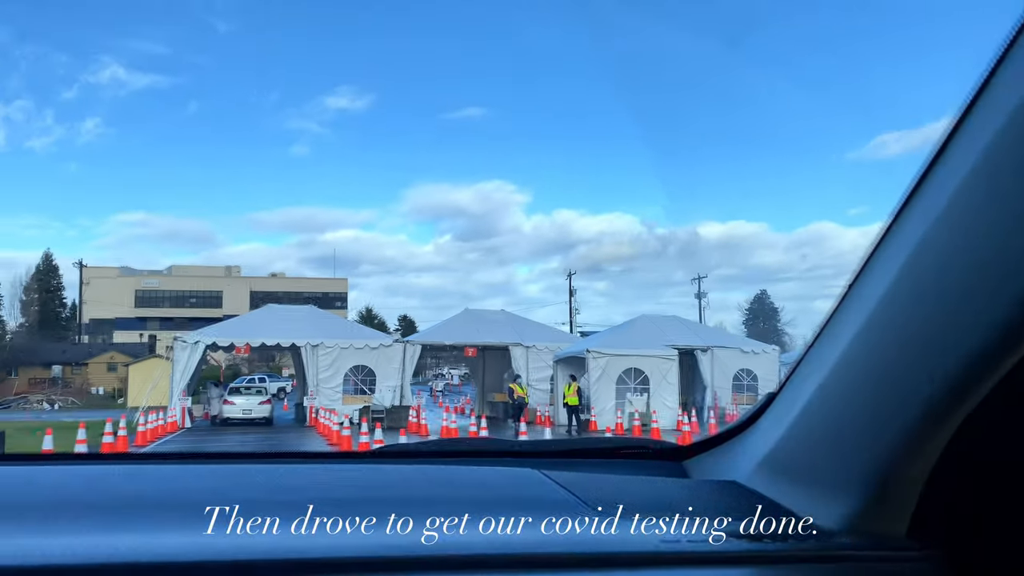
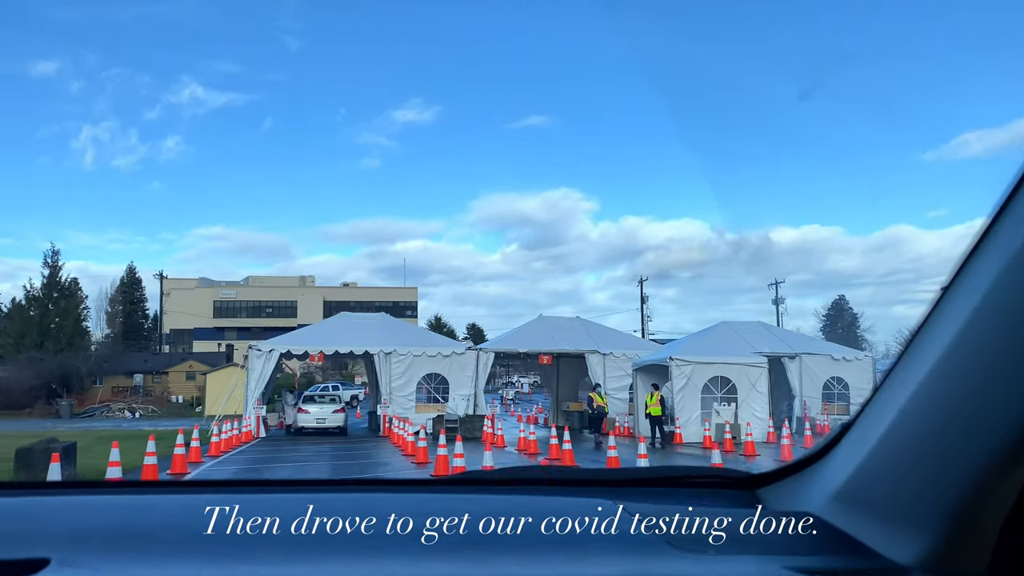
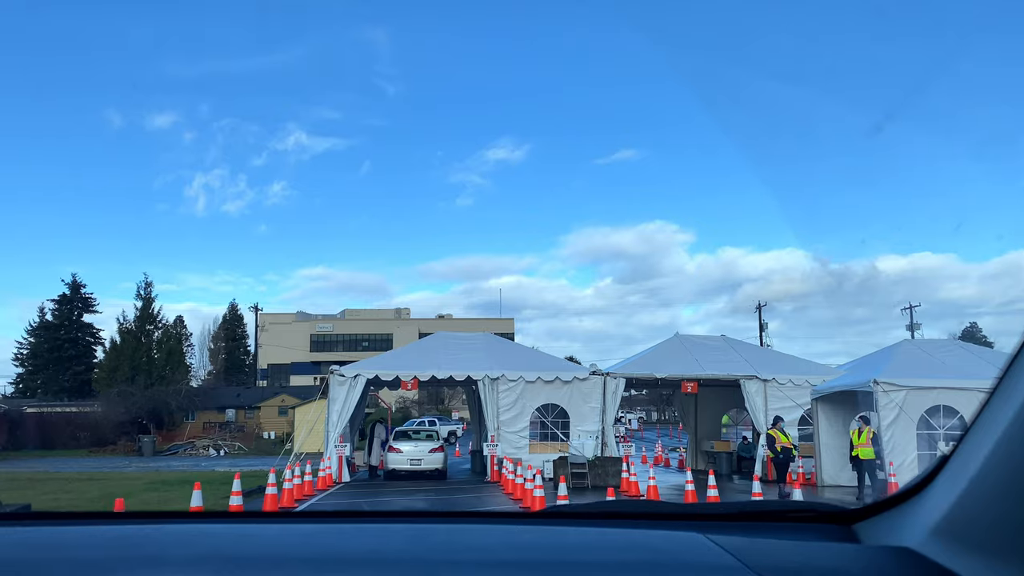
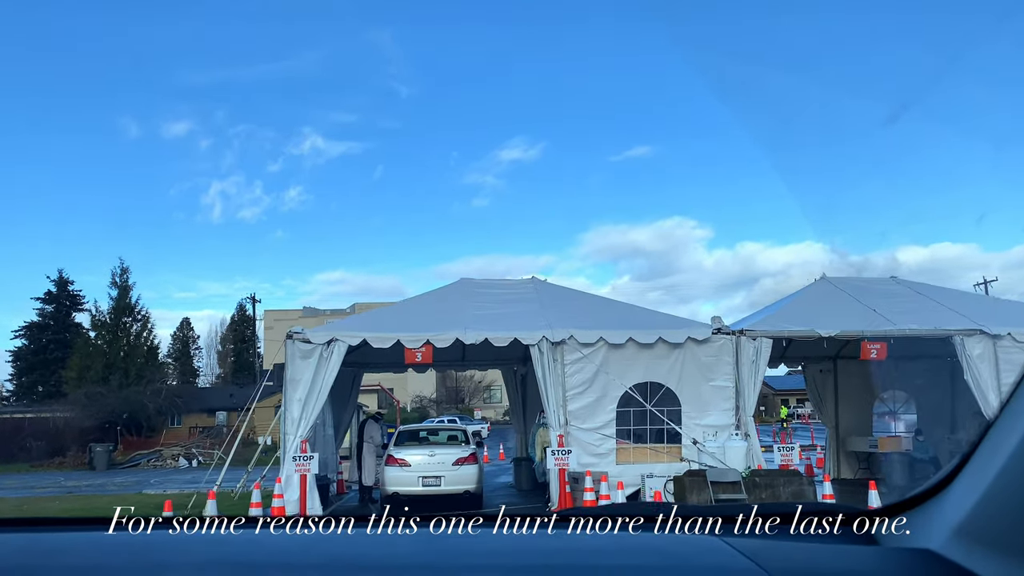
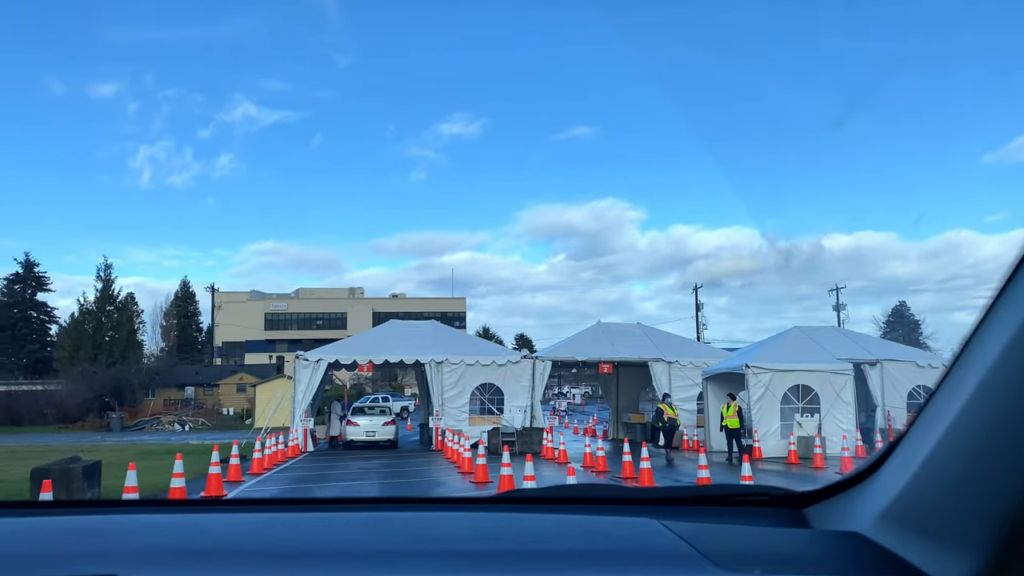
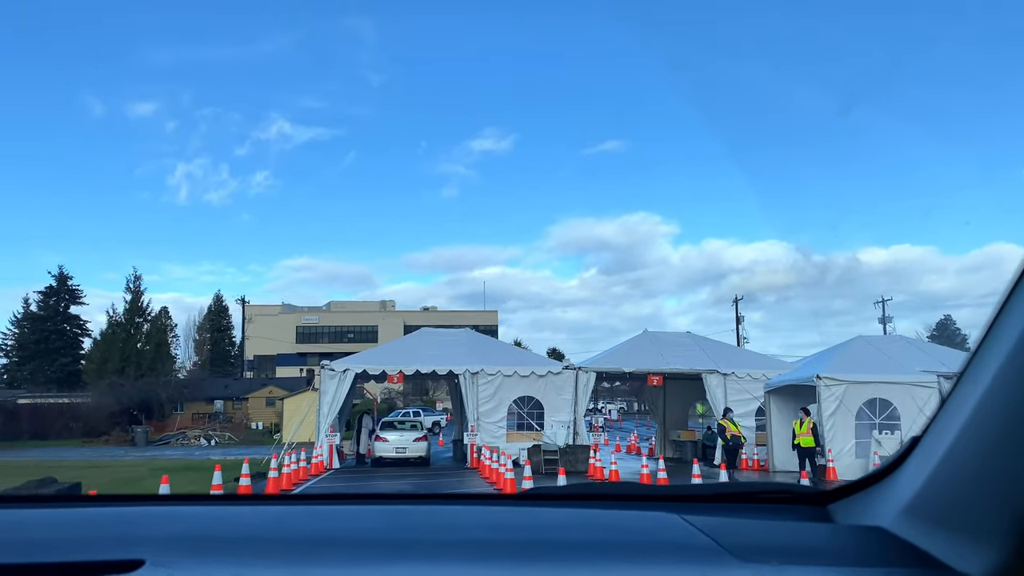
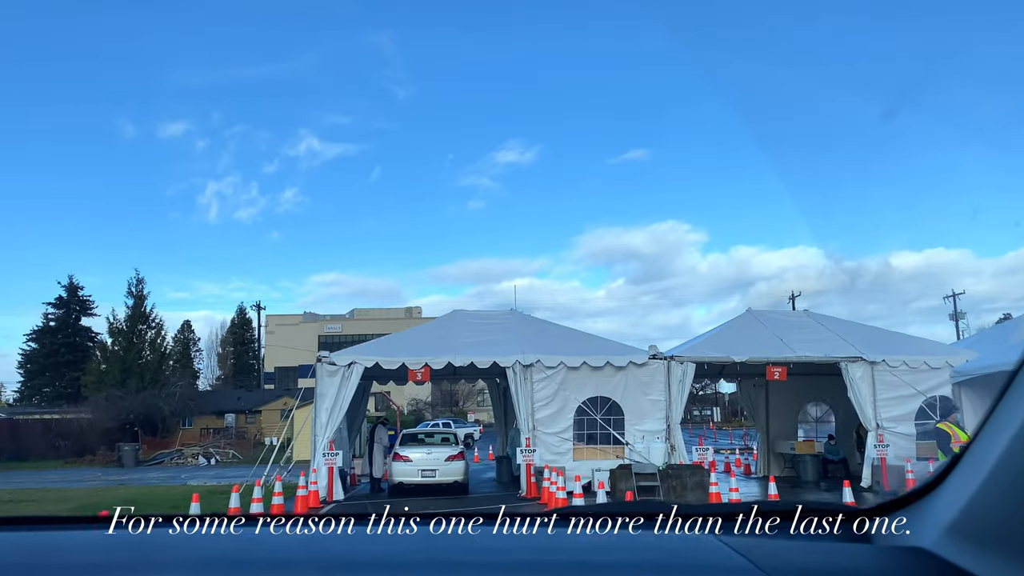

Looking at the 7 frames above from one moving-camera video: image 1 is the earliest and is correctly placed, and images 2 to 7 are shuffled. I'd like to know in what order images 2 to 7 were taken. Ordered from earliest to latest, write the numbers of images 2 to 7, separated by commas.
2, 5, 6, 3, 7, 4
